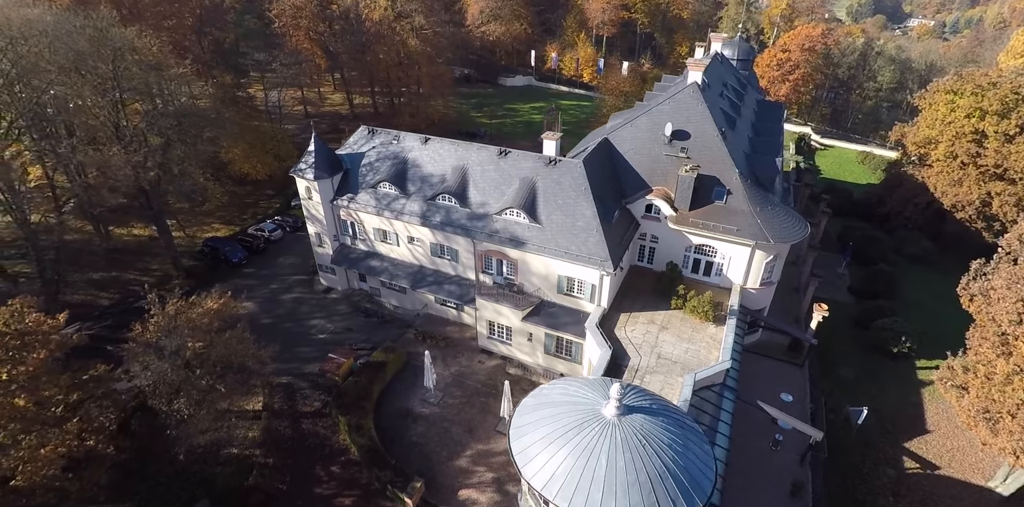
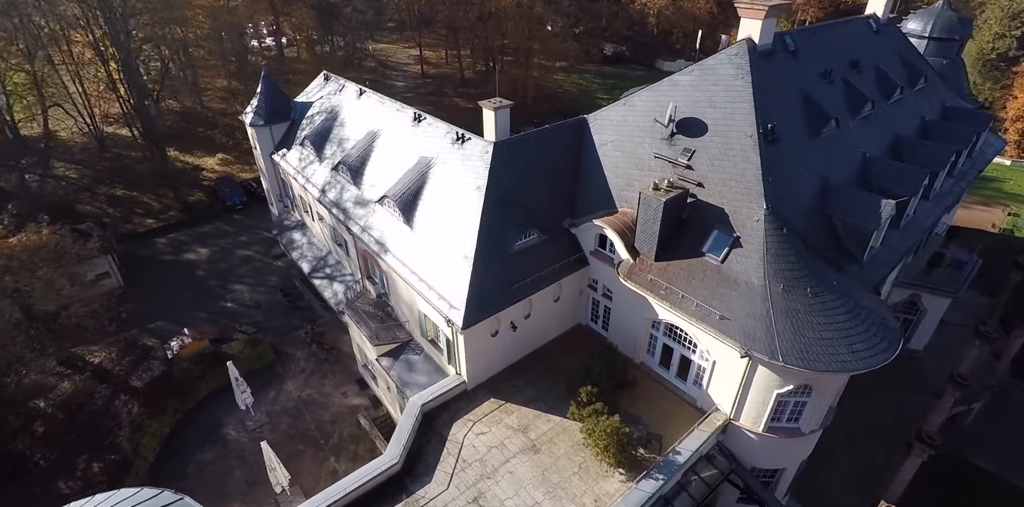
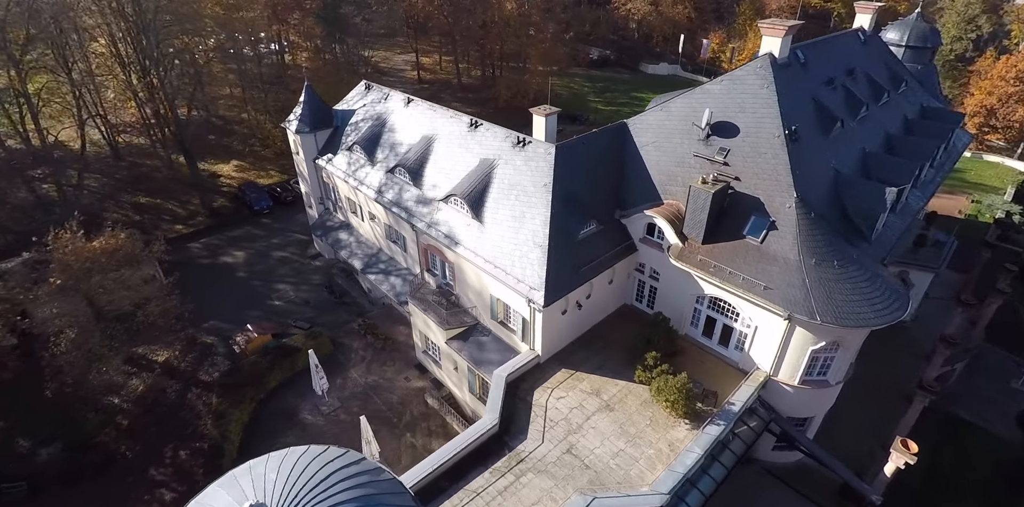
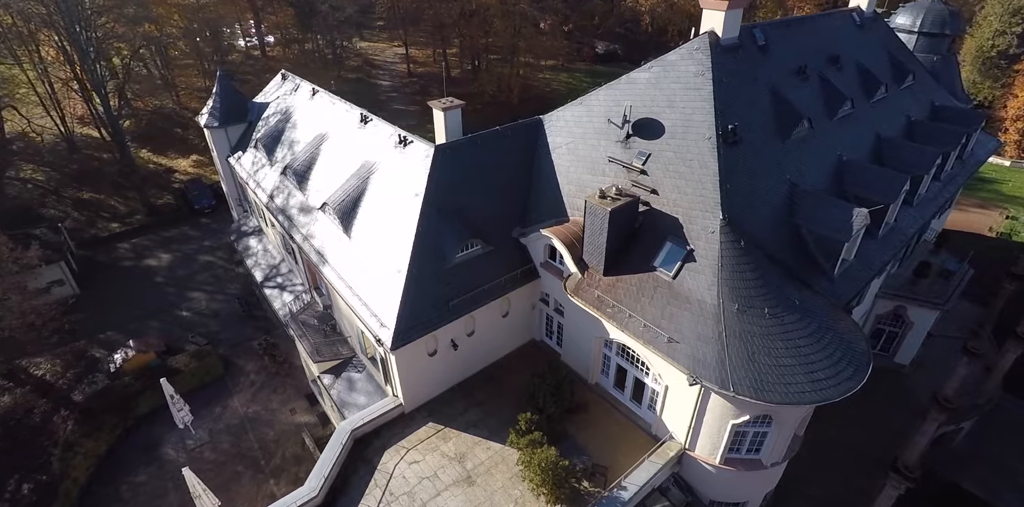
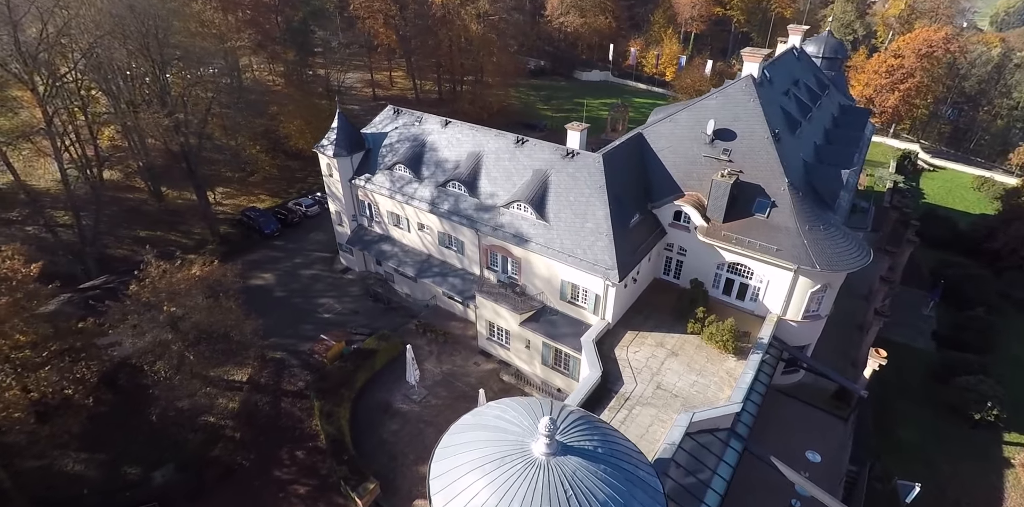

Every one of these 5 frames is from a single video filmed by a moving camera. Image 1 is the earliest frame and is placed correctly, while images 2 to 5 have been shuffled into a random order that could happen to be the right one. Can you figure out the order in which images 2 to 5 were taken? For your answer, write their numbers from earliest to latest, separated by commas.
5, 3, 2, 4
